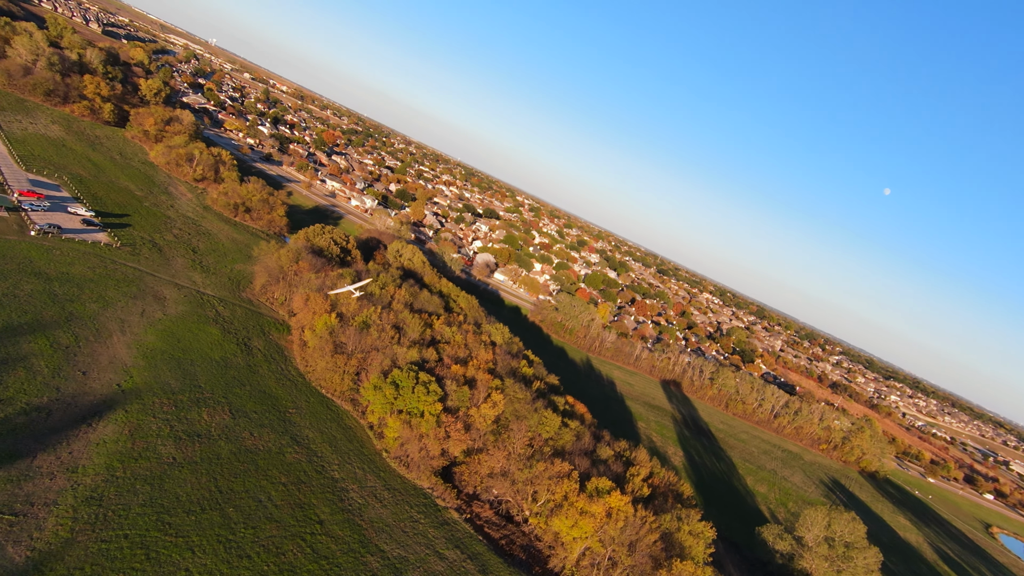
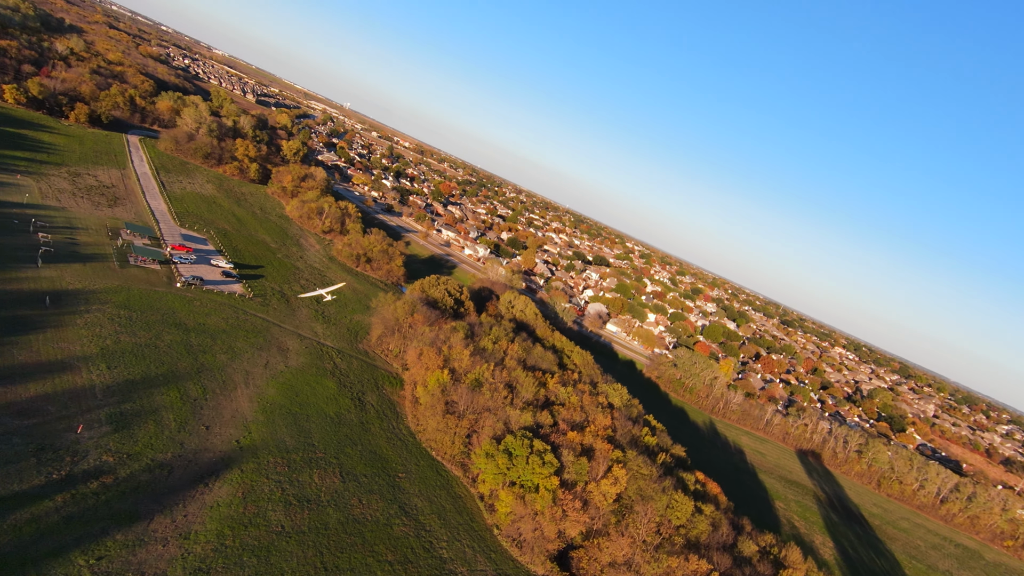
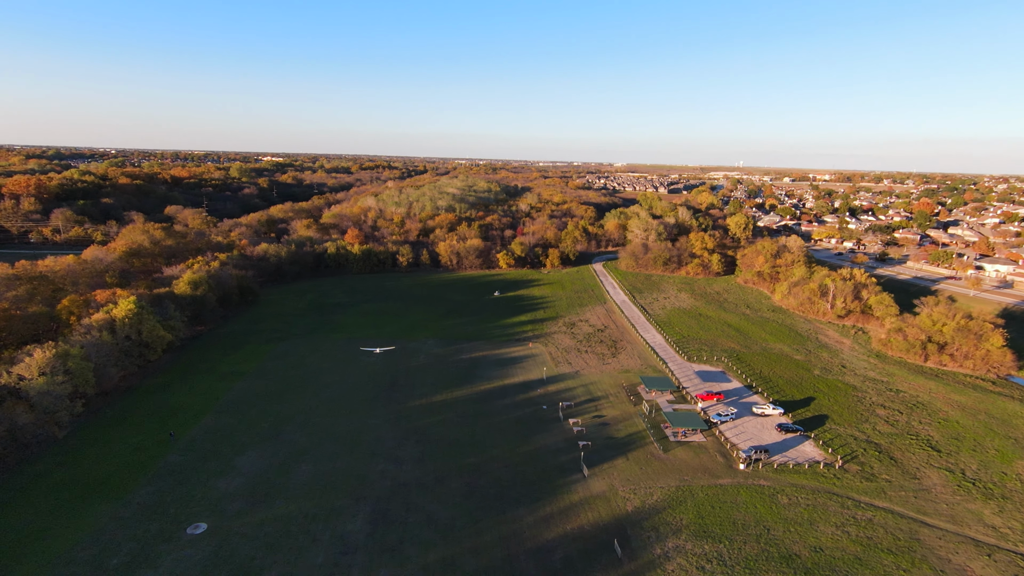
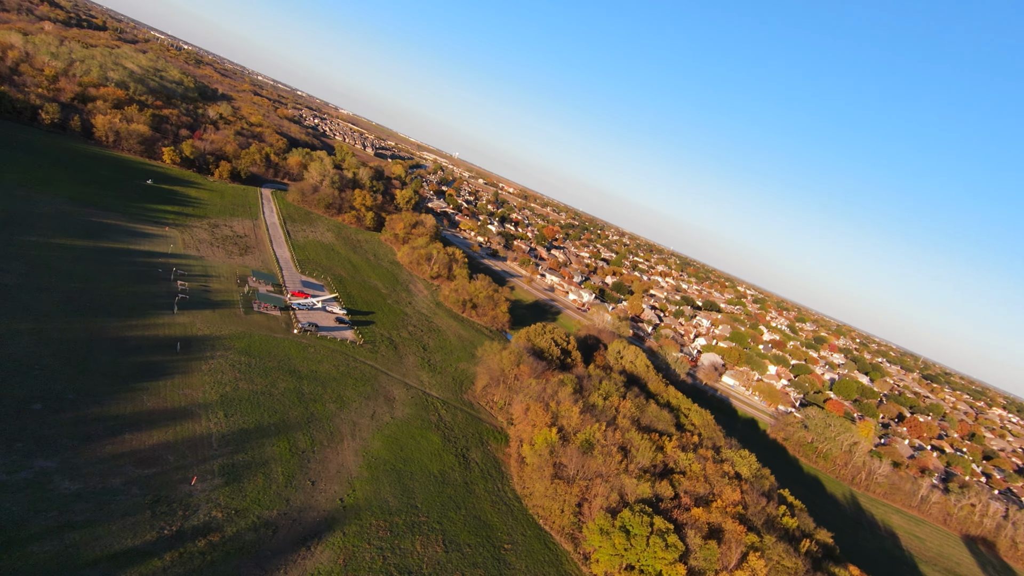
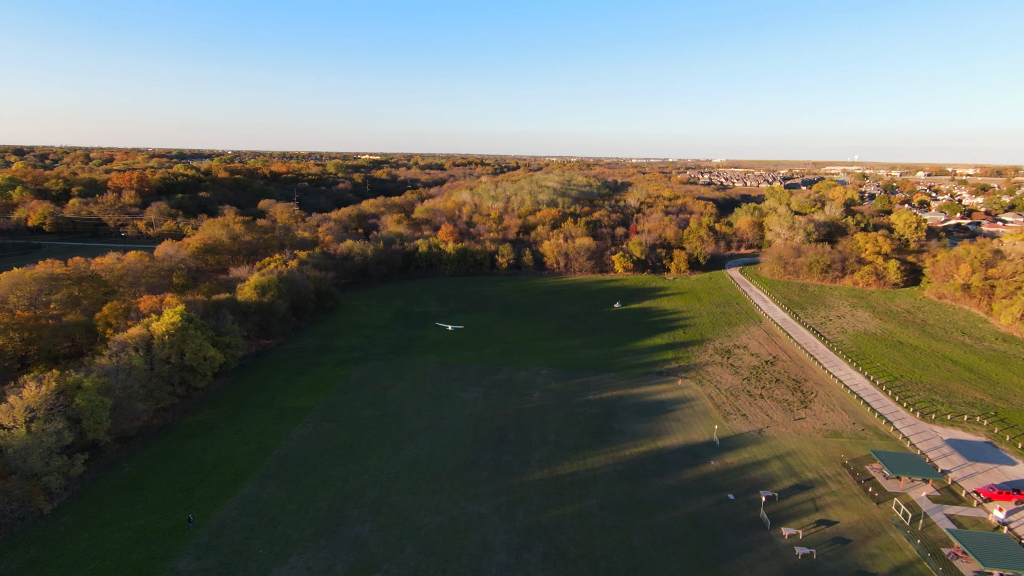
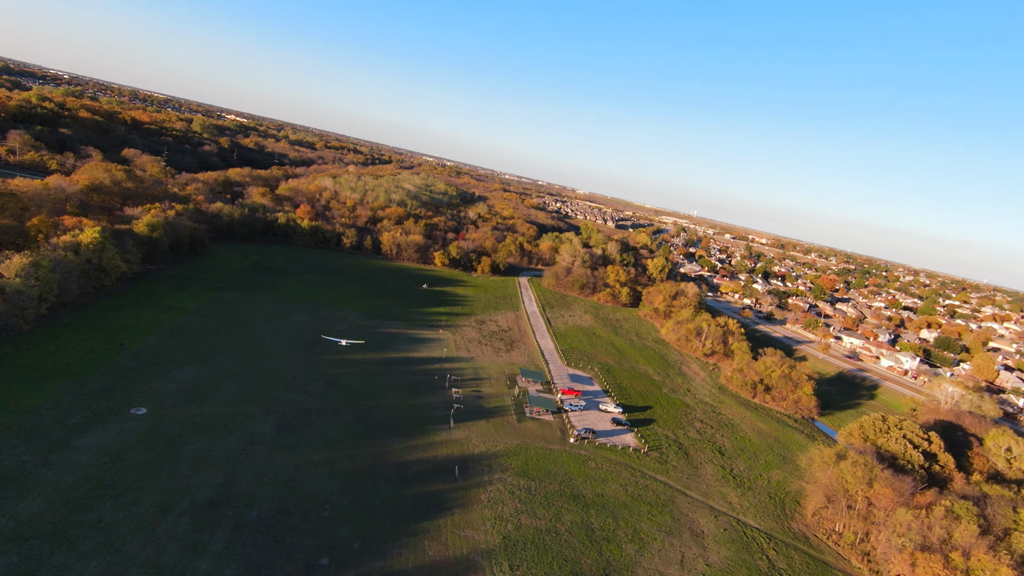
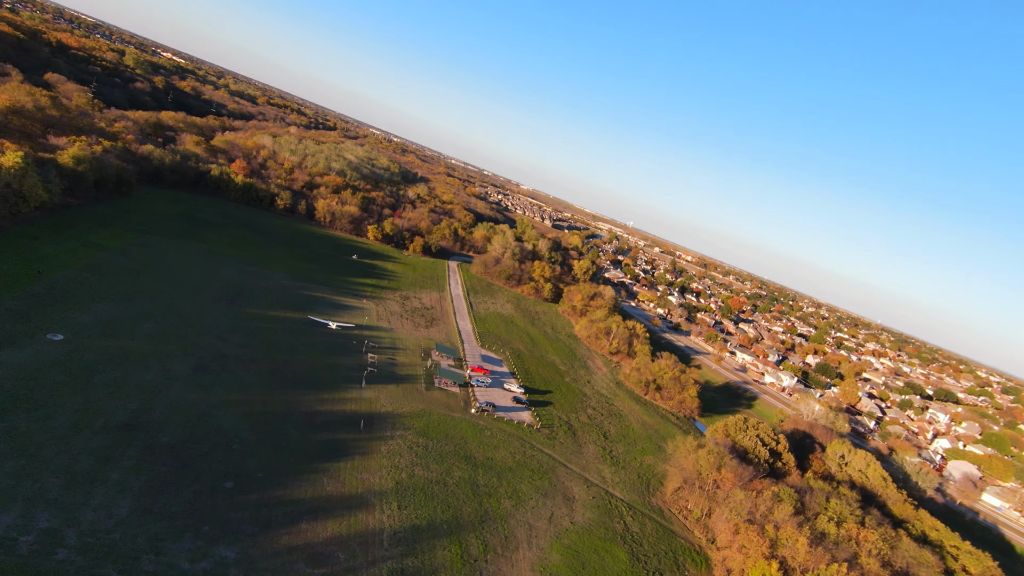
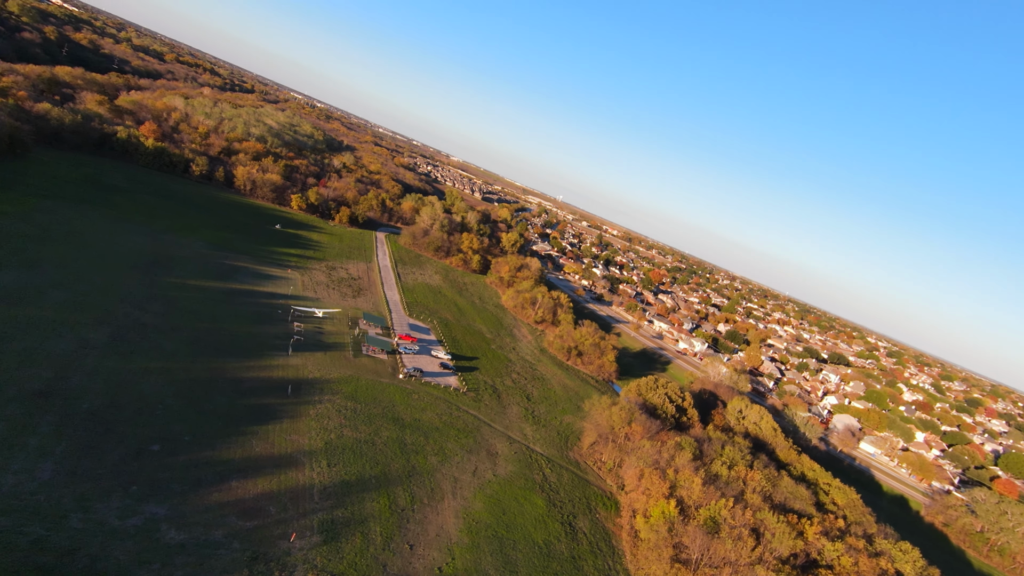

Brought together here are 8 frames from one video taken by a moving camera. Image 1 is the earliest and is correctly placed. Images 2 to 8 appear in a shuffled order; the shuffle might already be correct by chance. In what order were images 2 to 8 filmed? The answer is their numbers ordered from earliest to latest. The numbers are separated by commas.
2, 4, 8, 7, 6, 3, 5
